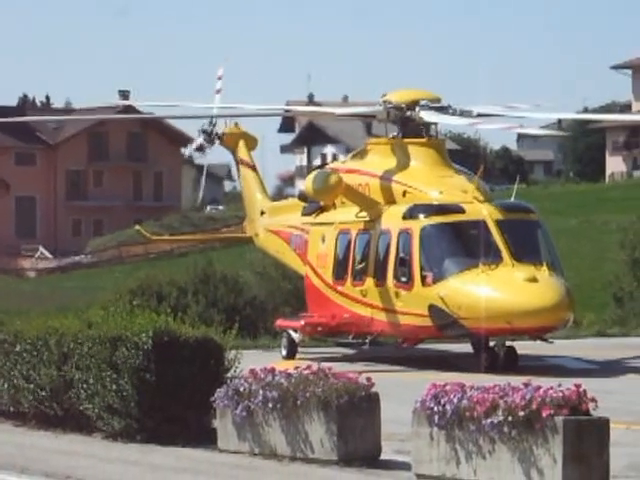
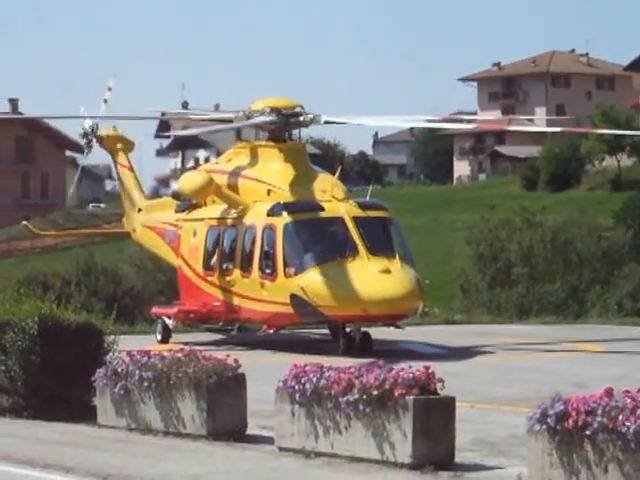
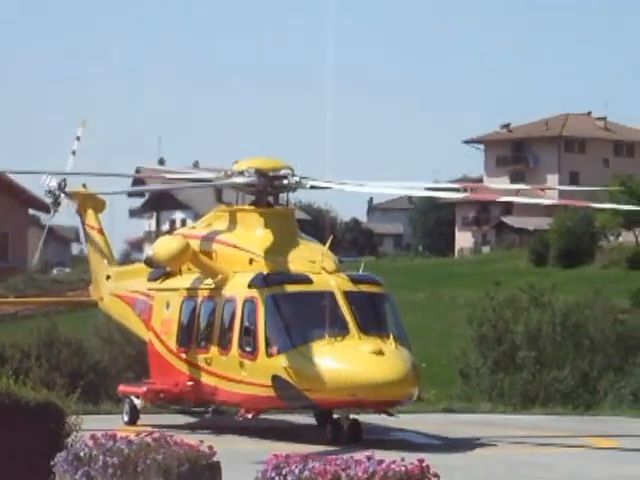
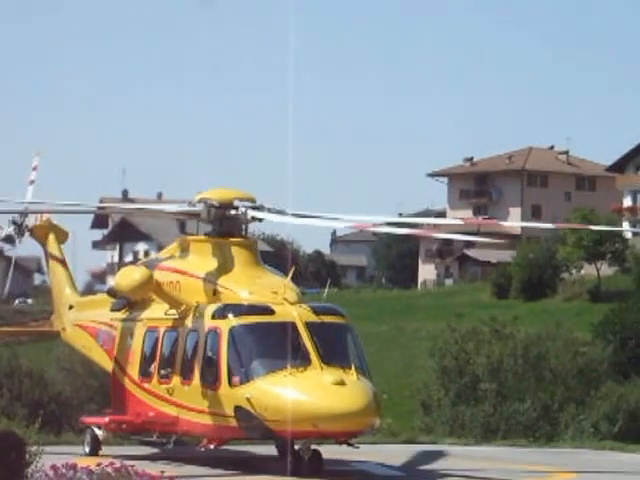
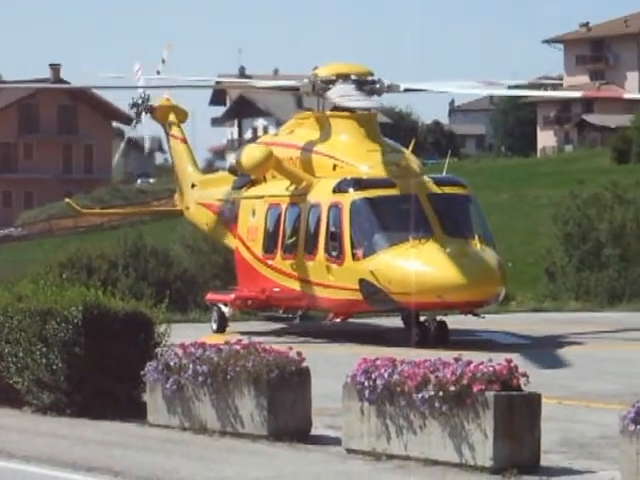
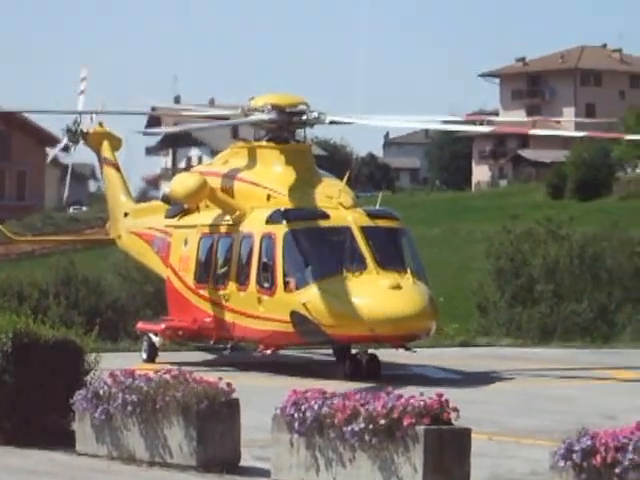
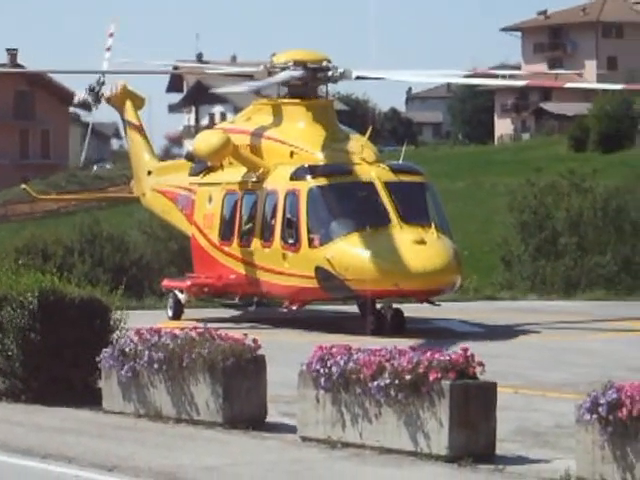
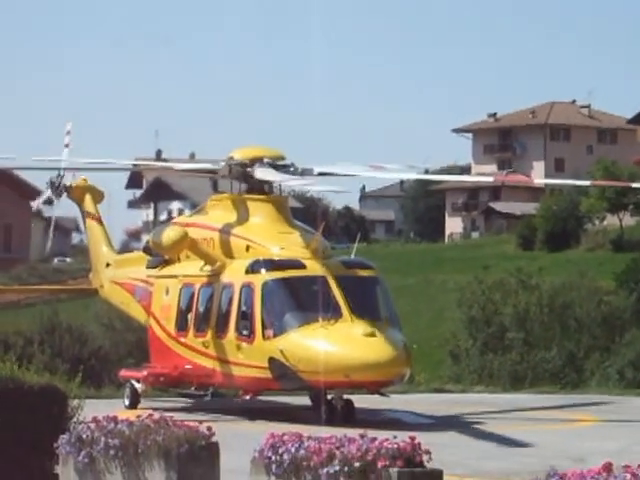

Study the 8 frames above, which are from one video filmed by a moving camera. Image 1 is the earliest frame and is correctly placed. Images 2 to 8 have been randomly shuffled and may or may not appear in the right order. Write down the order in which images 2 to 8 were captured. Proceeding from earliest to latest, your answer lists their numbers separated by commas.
5, 7, 6, 3, 4, 8, 2
